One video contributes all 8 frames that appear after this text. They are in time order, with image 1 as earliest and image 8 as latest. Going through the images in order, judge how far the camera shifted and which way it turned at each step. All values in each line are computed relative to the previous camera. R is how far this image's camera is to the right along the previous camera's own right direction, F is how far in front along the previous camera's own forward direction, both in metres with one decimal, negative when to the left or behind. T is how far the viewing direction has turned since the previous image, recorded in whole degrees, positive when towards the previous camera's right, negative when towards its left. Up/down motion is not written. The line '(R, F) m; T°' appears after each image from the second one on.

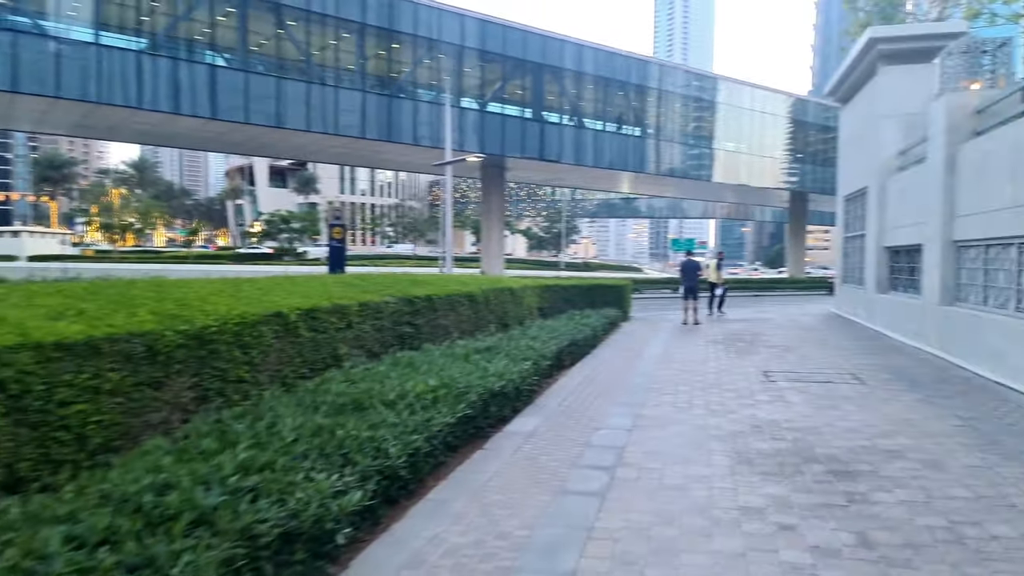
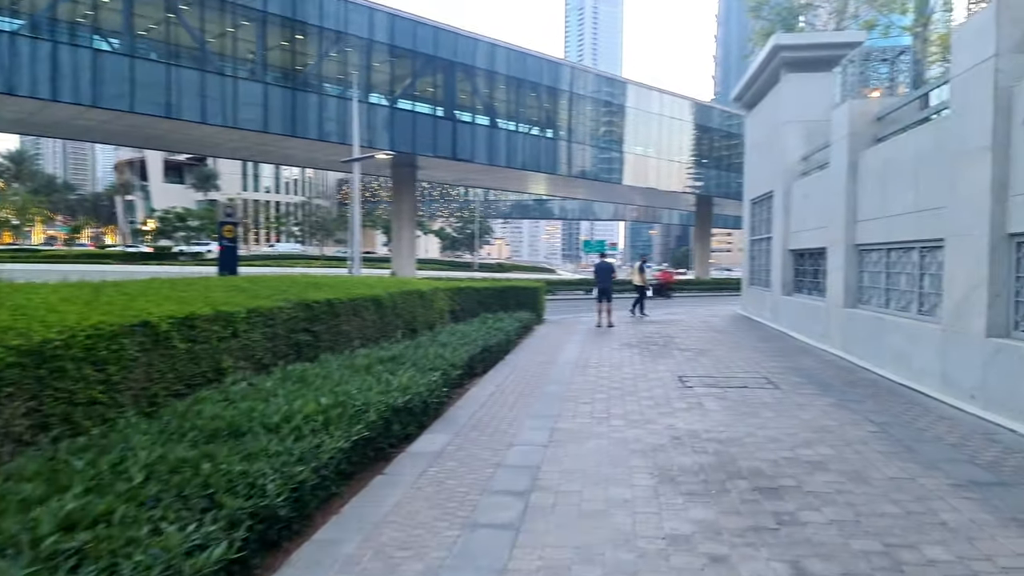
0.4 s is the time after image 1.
(+0.1, +0.6) m; +7°
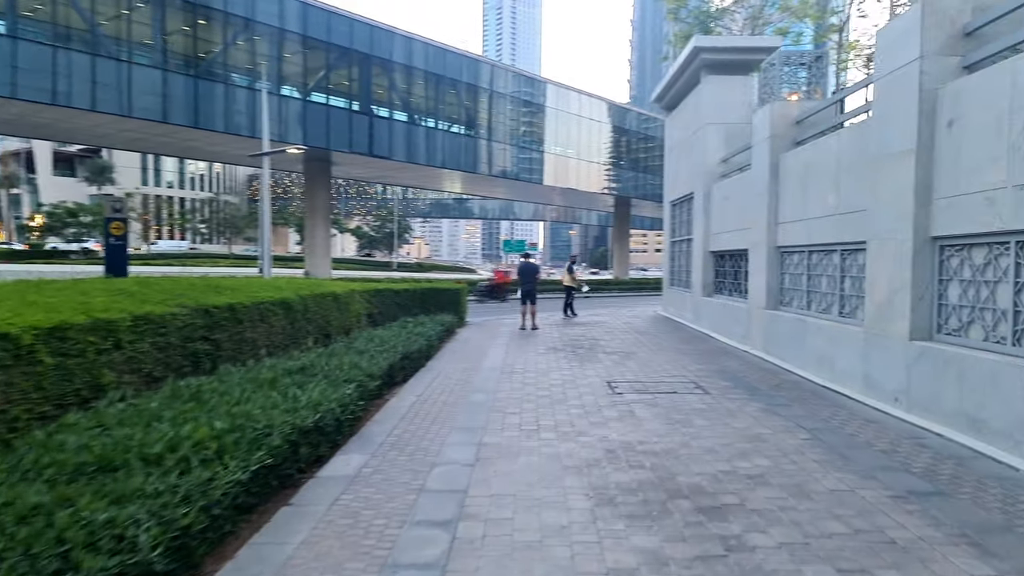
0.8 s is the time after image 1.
(0.0, +0.5) m; +7°
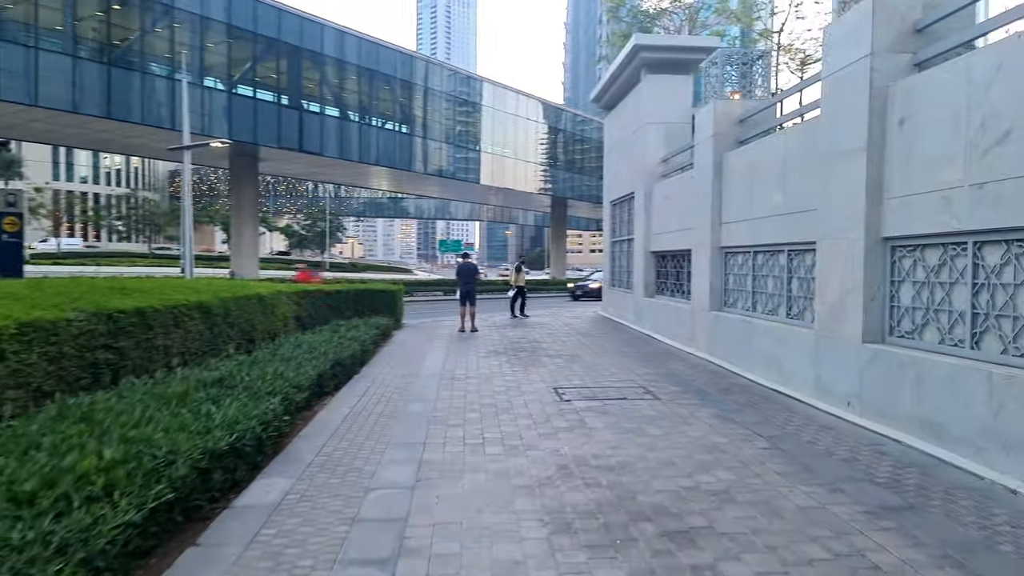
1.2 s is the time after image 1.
(-0.1, +0.5) m; +5°
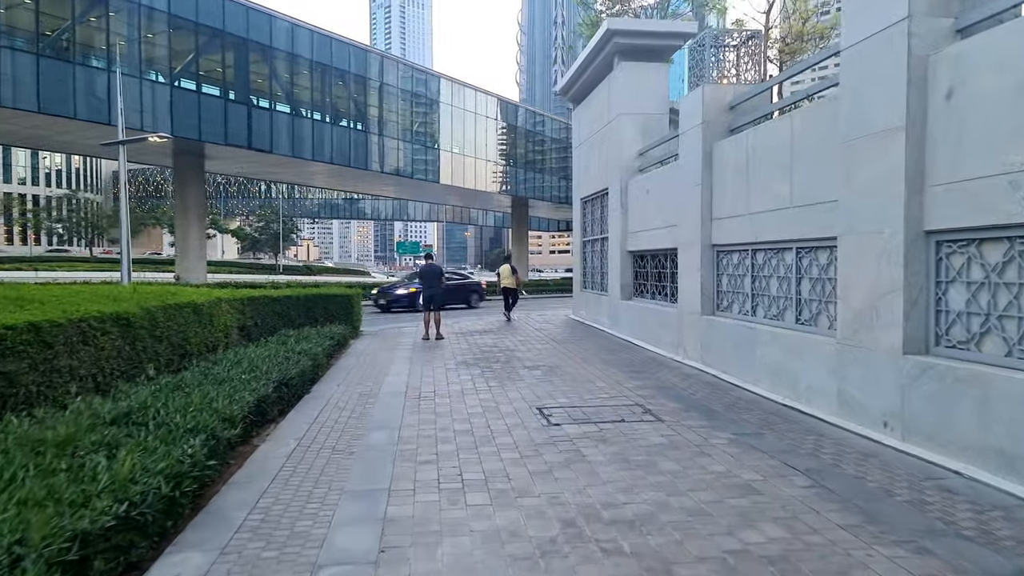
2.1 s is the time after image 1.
(-0.2, +1.2) m; +3°
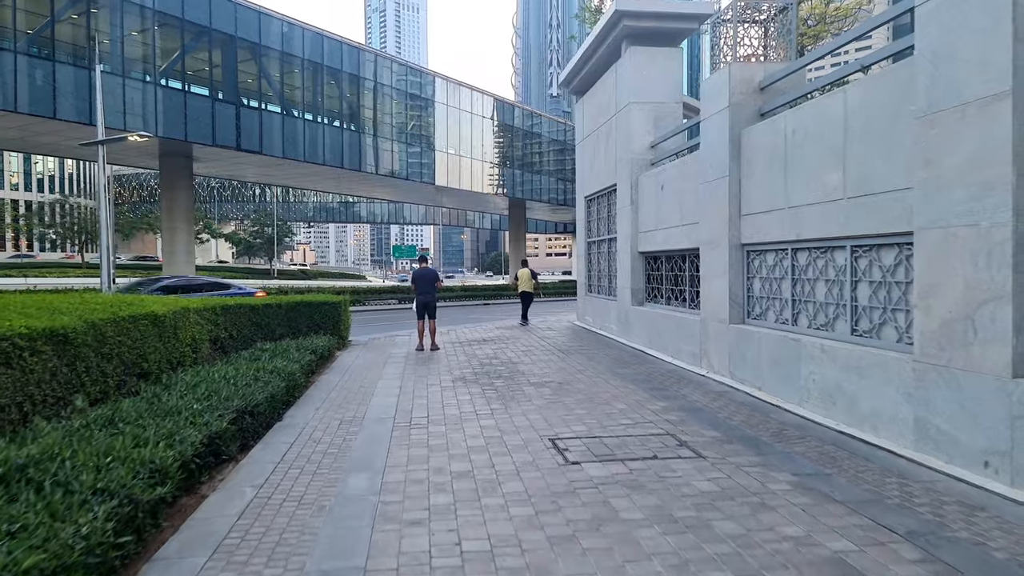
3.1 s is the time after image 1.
(-0.1, +1.2) m; 0°
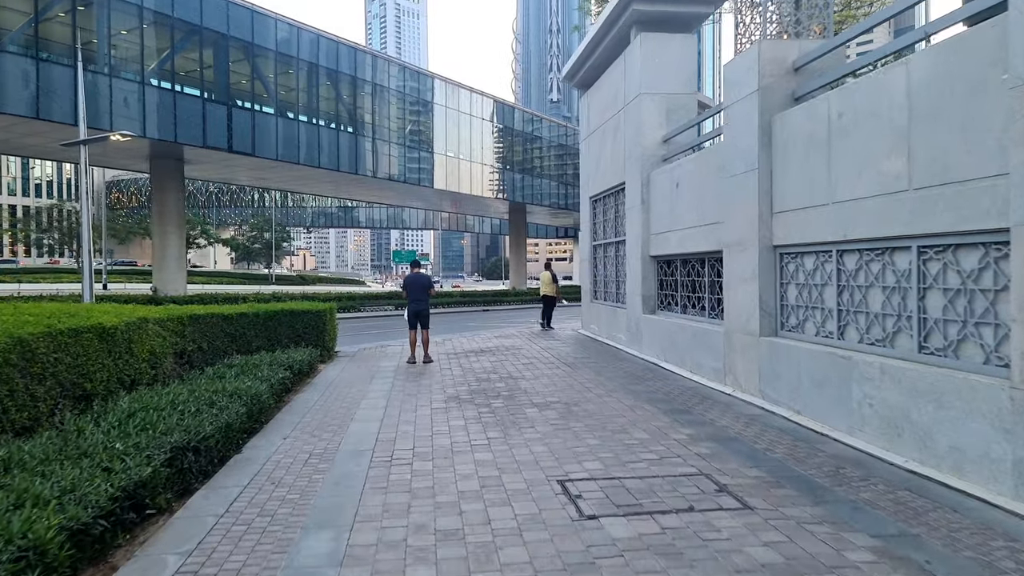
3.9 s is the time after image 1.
(0.0, +1.1) m; 0°
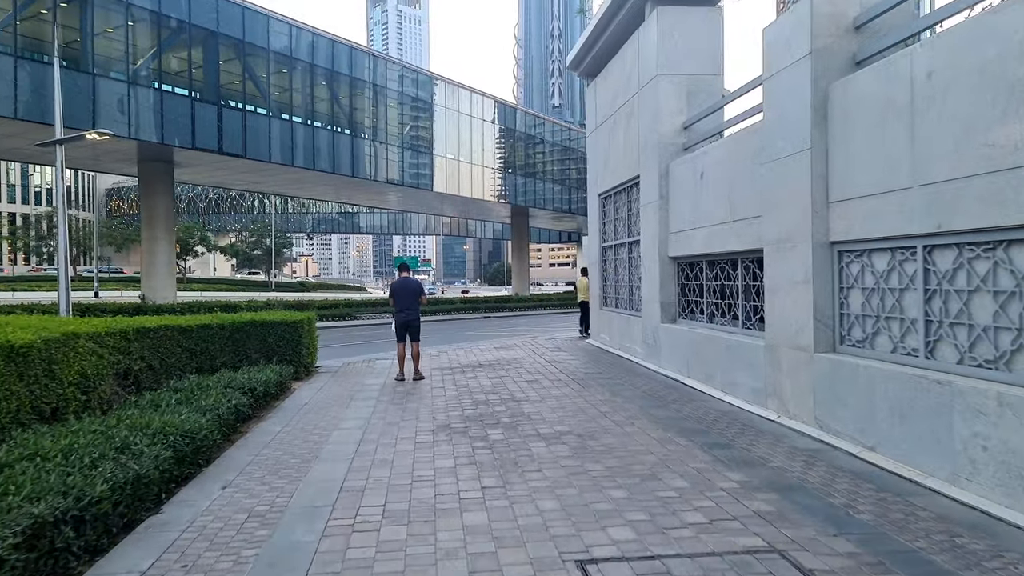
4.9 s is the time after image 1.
(0.0, +1.4) m; 0°
